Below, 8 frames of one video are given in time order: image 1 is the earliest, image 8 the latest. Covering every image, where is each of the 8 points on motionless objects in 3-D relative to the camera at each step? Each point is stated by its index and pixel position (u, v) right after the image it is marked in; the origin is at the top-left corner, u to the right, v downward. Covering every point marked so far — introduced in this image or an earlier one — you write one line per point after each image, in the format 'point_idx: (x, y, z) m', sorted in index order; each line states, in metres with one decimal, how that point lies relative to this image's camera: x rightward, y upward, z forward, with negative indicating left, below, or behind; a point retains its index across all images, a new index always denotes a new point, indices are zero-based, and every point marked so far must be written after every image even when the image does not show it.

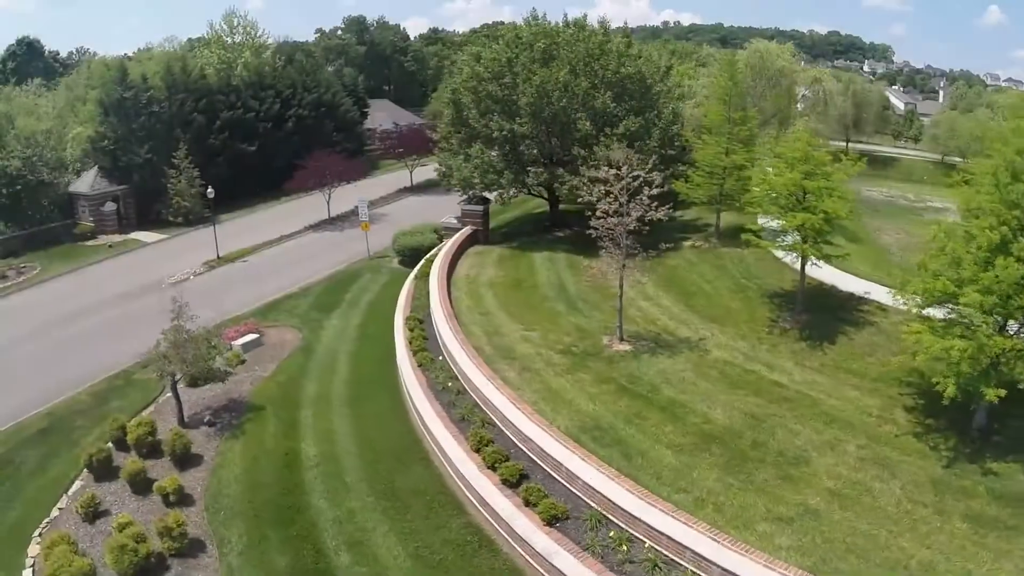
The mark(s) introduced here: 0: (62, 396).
0: (-10.0, -2.4, +17.4) m
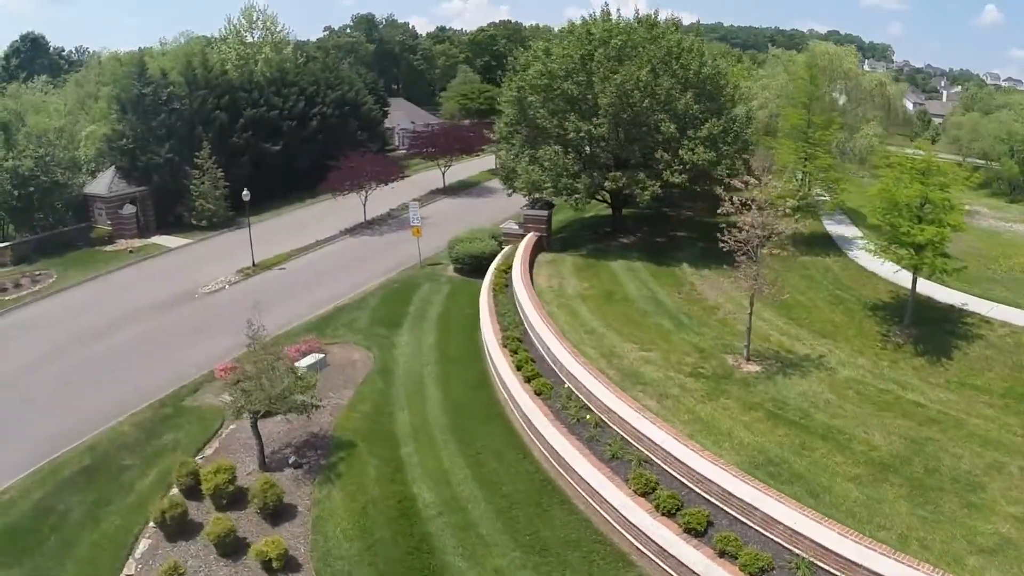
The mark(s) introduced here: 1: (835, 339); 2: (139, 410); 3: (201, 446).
0: (-8.0, -2.7, +15.3) m
1: (+7.8, -1.2, +19.2) m
2: (-7.5, -2.4, +15.8) m
3: (-5.3, -2.7, +13.8) m
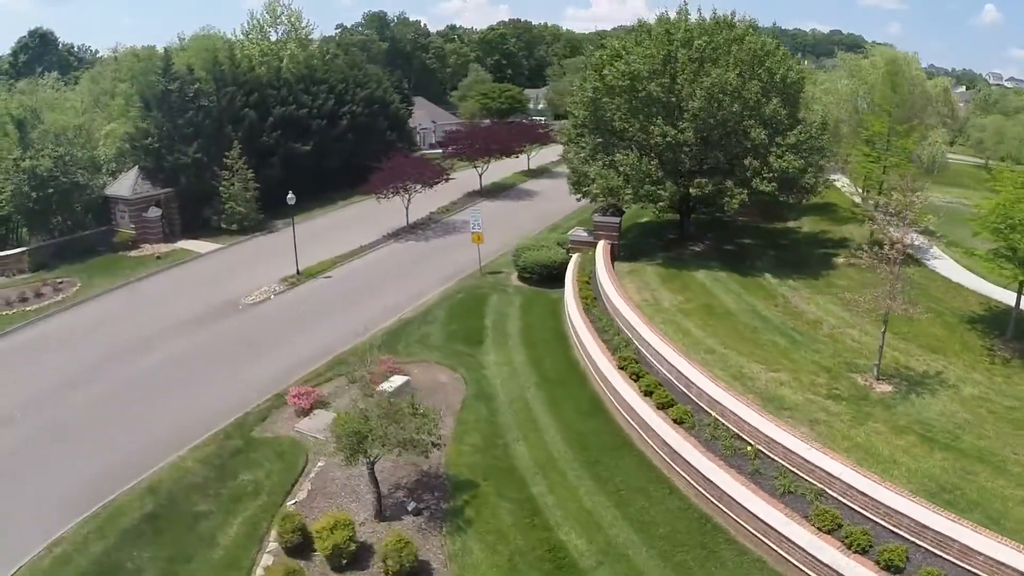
0: (-6.1, -3.0, +13.7) m
1: (+9.6, -1.5, +17.8) m
2: (-5.5, -2.7, +14.2) m
3: (-3.3, -3.0, +12.3) m
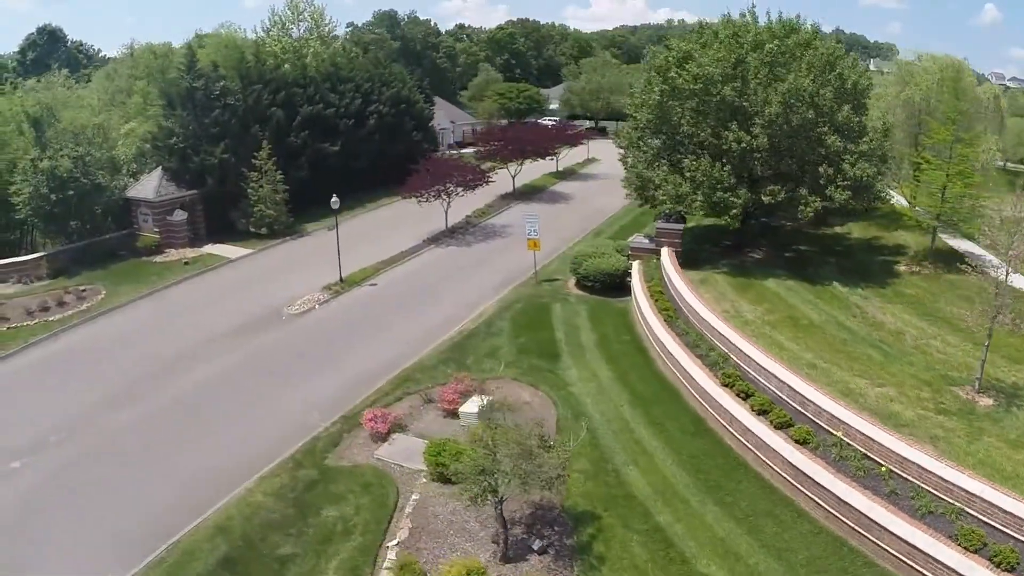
0: (-4.5, -3.2, +12.6) m
1: (+11.2, -1.7, +16.8) m
2: (-4.0, -2.9, +13.1) m
3: (-1.7, -3.2, +11.2) m
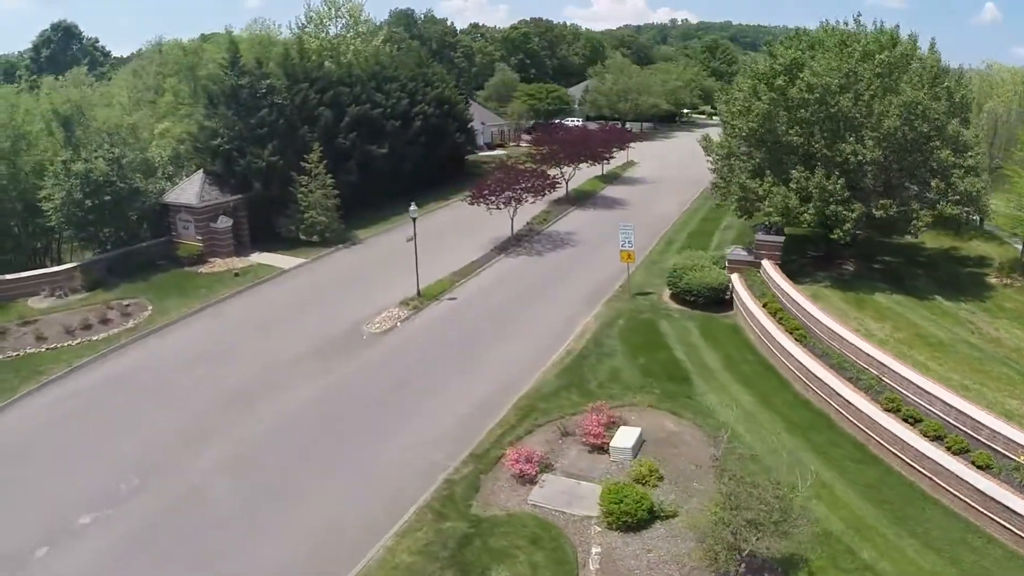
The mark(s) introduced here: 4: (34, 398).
0: (-2.1, -3.5, +11.0) m
1: (+13.5, -2.0, +15.5) m
2: (-1.6, -3.3, +11.6) m
3: (+0.7, -3.6, +9.7) m
4: (-10.4, -2.4, +17.3) m
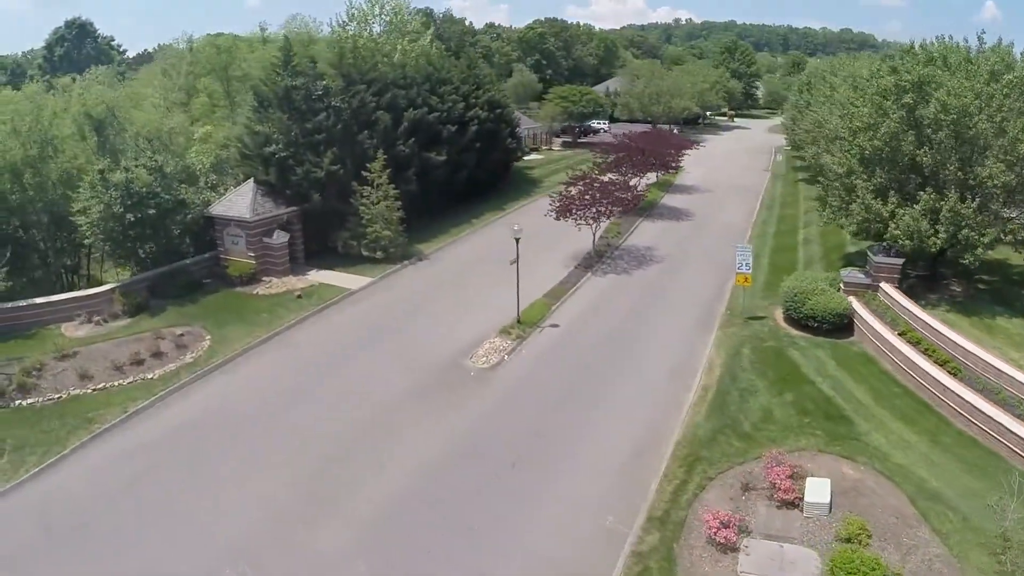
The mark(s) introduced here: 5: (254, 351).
0: (+0.7, -4.2, +8.9) m
1: (+16.2, -2.6, +13.6) m
2: (+1.2, -3.9, +9.5) m
3: (+3.4, -4.2, +7.6) m
4: (-7.8, -3.0, +15.0) m
5: (-6.2, -1.6, +19.2) m
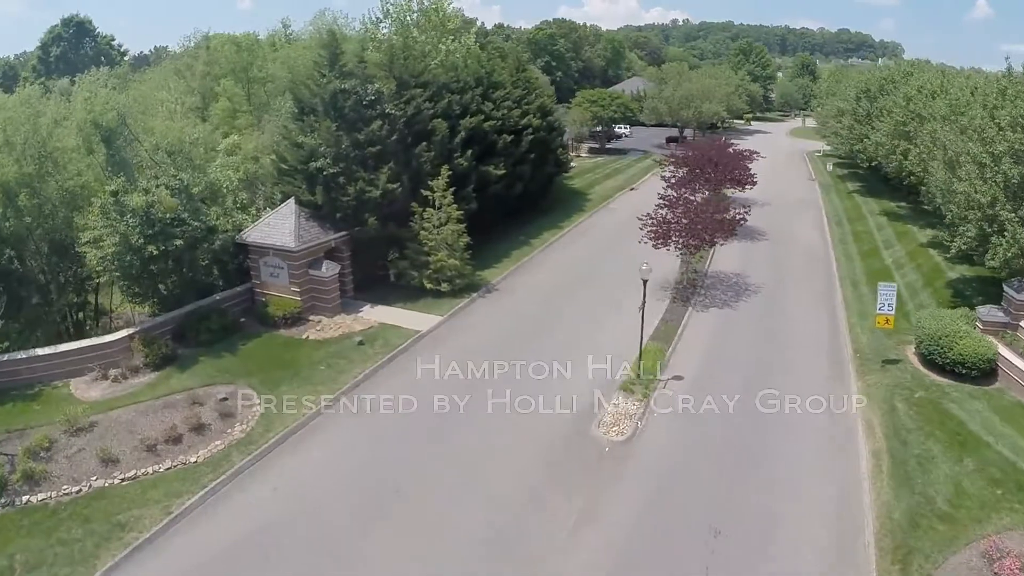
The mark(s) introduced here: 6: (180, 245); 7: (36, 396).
0: (+3.3, -5.1, +5.7) m
1: (+18.7, -3.5, +10.8) m
2: (+3.8, -4.8, +6.2) m
3: (+6.1, -5.1, +4.4) m
4: (-5.3, -4.0, +11.5) m
5: (-3.8, -2.6, +15.8) m
6: (-8.5, +1.3, +20.5) m
7: (-9.6, -2.2, +16.1) m
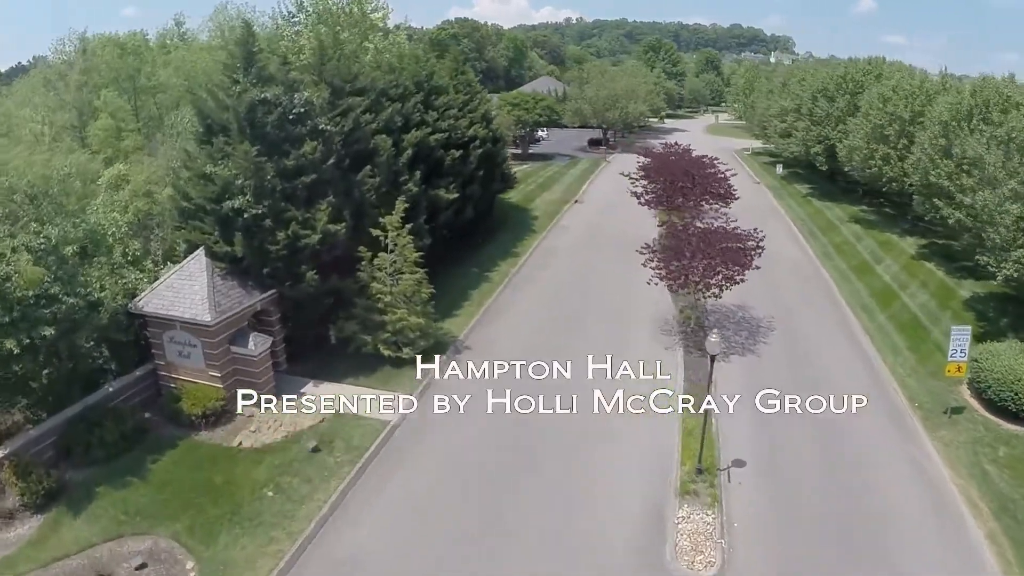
0: (+5.3, -6.1, +2.2) m
1: (+19.8, -3.7, +9.3) m
2: (+5.7, -5.8, +2.9) m
3: (+8.2, -6.0, +1.4) m
4: (-4.1, -5.5, +7.0) m
5: (-3.2, -4.1, +11.3) m
6: (-8.7, -0.5, +15.4) m
7: (-9.0, -4.0, +11.0) m
